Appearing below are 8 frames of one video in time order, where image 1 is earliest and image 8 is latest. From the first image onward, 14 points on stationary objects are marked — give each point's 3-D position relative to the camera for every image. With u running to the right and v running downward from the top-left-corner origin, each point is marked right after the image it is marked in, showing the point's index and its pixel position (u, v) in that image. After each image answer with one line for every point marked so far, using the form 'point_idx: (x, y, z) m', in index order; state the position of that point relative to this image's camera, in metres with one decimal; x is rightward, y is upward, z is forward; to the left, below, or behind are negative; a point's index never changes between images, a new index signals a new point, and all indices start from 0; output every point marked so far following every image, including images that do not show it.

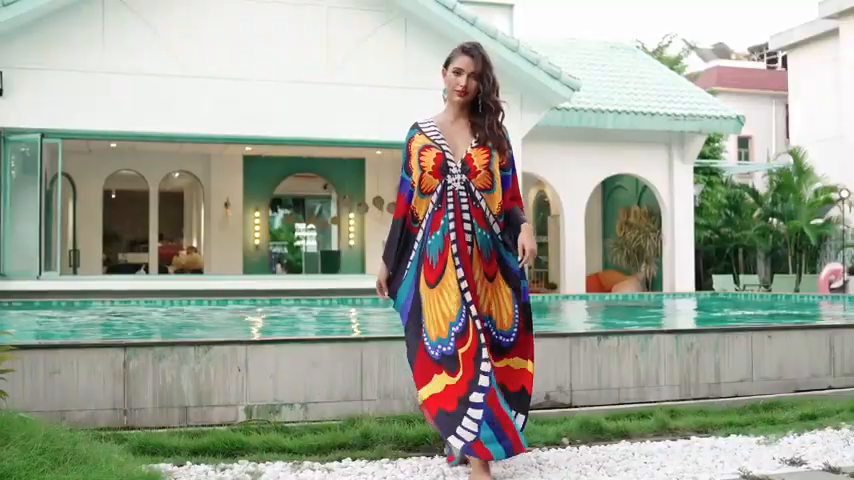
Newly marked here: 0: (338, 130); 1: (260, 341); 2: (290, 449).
0: (-1.0, +1.1, +12.2) m
1: (-0.7, -0.4, +4.4) m
2: (-0.4, -0.7, +3.6) m
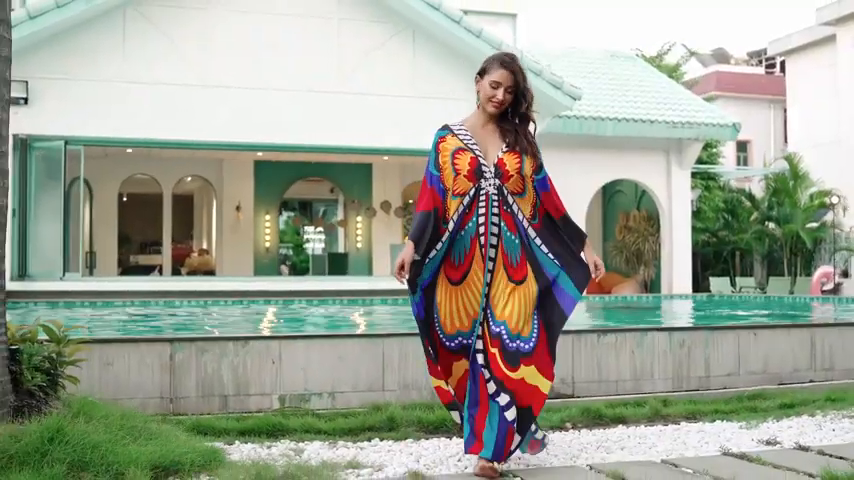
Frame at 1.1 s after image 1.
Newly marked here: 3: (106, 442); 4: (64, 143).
0: (-0.9, +1.1, +12.7) m
1: (-0.6, -0.4, +4.9) m
2: (-0.4, -0.7, +4.1) m
3: (-0.9, -0.6, +3.1) m
4: (-3.8, +1.0, +12.0) m
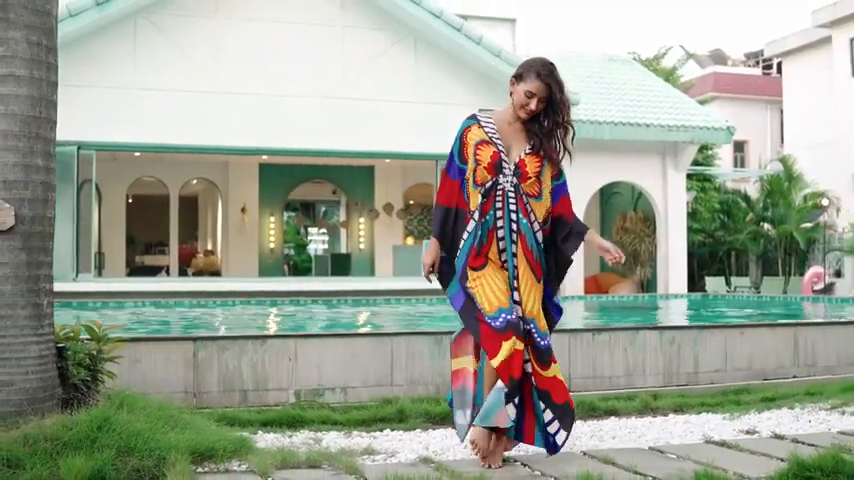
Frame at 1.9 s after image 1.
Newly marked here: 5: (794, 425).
0: (-0.9, +1.1, +13.0) m
1: (-0.6, -0.4, +5.2) m
2: (-0.3, -0.7, +4.4) m
3: (-0.9, -0.6, +3.5) m
4: (-3.8, +1.0, +12.3) m
5: (+1.4, -0.7, +4.4) m
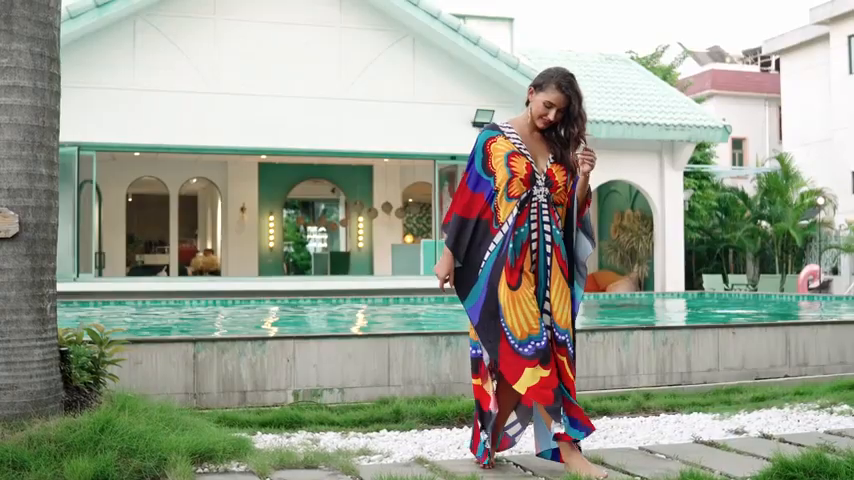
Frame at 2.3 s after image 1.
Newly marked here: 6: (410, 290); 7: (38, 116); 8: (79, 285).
0: (-0.9, +1.1, +13.1) m
1: (-0.6, -0.5, +5.3) m
2: (-0.4, -0.7, +4.5) m
3: (-0.9, -0.6, +3.6) m
4: (-3.8, +1.0, +12.4) m
5: (+1.4, -0.7, +4.5) m
6: (-0.2, -0.6, +13.5) m
7: (-1.2, +0.4, +3.6) m
8: (-3.7, -0.5, +12.1) m
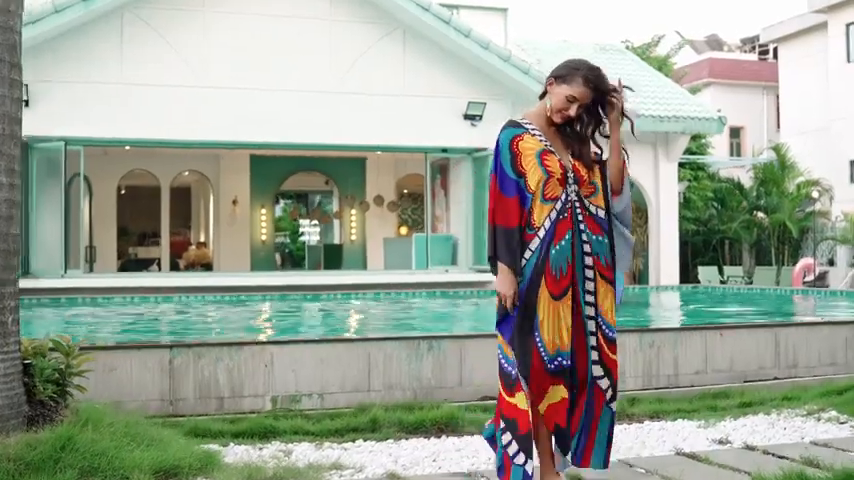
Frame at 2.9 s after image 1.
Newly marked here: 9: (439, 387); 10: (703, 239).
0: (-1.0, +1.2, +13.0) m
1: (-0.7, -0.5, +5.2) m
2: (-0.4, -0.7, +4.4) m
3: (-1.0, -0.6, +3.5) m
4: (-3.9, +1.0, +12.3) m
5: (+1.3, -0.7, +4.4) m
6: (-0.3, -0.5, +13.4) m
7: (-1.3, +0.4, +3.5) m
8: (-3.8, -0.4, +12.0) m
9: (+0.1, -0.7, +5.4) m
10: (+4.7, 0.0, +19.2) m
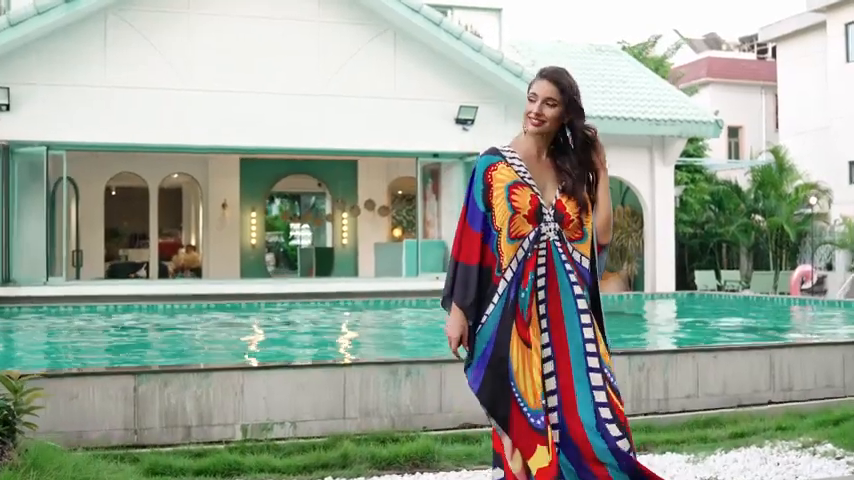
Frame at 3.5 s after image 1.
0: (-1.1, +1.1, +12.7) m
1: (-0.8, -0.6, +5.0) m
2: (-0.5, -0.8, +4.2) m
3: (-1.1, -0.7, +3.2) m
4: (-4.0, +1.0, +12.0) m
5: (+1.2, -0.8, +4.2) m
6: (-0.4, -0.6, +13.2) m
7: (-1.4, +0.3, +3.3) m
8: (-3.9, -0.5, +11.7) m
9: (0.0, -0.8, +5.2) m
10: (+4.5, 0.0, +18.9) m
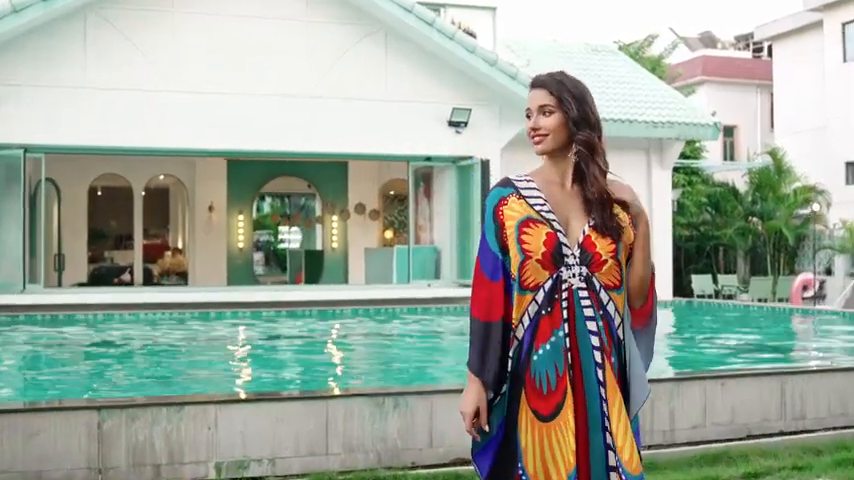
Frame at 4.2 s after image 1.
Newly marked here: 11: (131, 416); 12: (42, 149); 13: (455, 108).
0: (-1.2, +1.0, +12.4) m
1: (-0.8, -0.7, +4.6) m
2: (-0.6, -0.9, +3.8) m
3: (-1.1, -0.8, +2.8) m
4: (-4.1, +0.9, +11.6) m
5: (+1.2, -0.9, +3.8) m
6: (-0.5, -0.7, +12.8) m
7: (-1.5, +0.2, +2.9) m
8: (-4.0, -0.6, +11.3) m
9: (-0.1, -0.9, +4.8) m
10: (+4.4, -0.1, +18.6) m
11: (-1.2, -0.7, +4.5) m
12: (-4.0, +0.9, +11.8) m
13: (+0.3, +1.6, +13.3) m
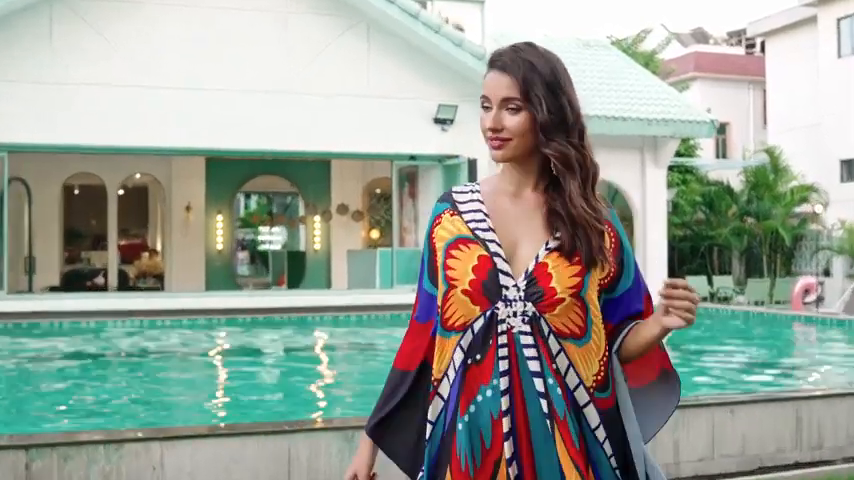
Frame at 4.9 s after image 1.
0: (-1.4, +1.0, +11.8) m
1: (-0.9, -0.7, +4.1) m
2: (-0.7, -1.0, +3.3) m
3: (-1.2, -0.9, +2.3) m
4: (-4.3, +0.9, +11.0) m
5: (+1.1, -1.0, +3.3) m
6: (-0.7, -0.7, +12.3) m
7: (-1.5, +0.1, +2.4) m
8: (-4.1, -0.6, +10.7) m
9: (-0.2, -0.9, +4.3) m
10: (+4.2, -0.1, +18.1) m
11: (-1.3, -0.7, +4.0) m
12: (-4.1, +0.9, +11.3) m
13: (+0.2, +1.5, +12.8) m
